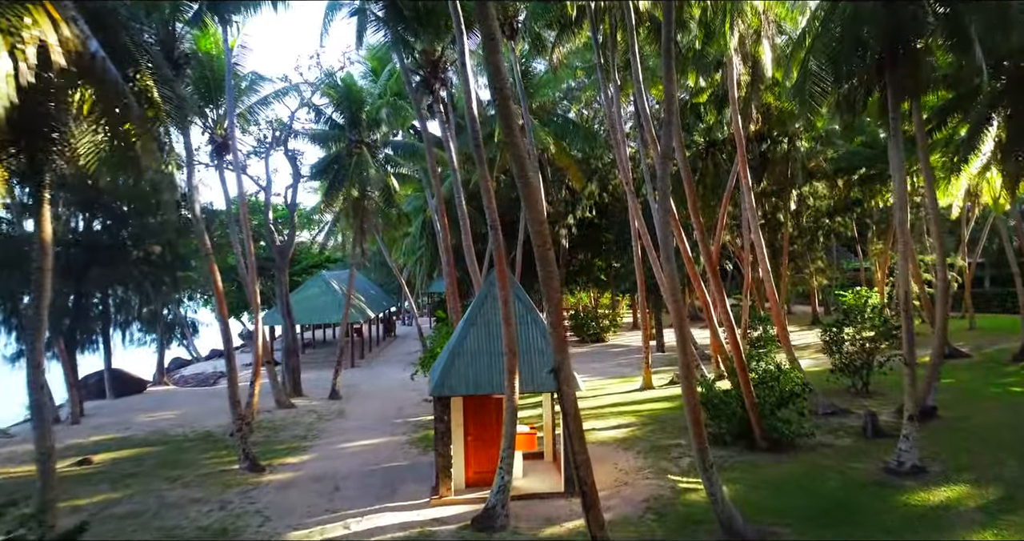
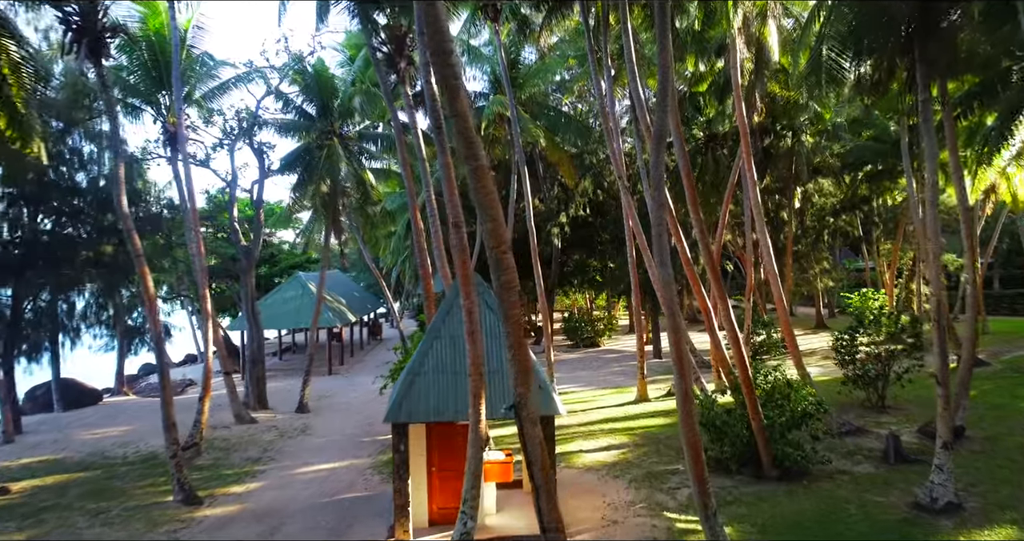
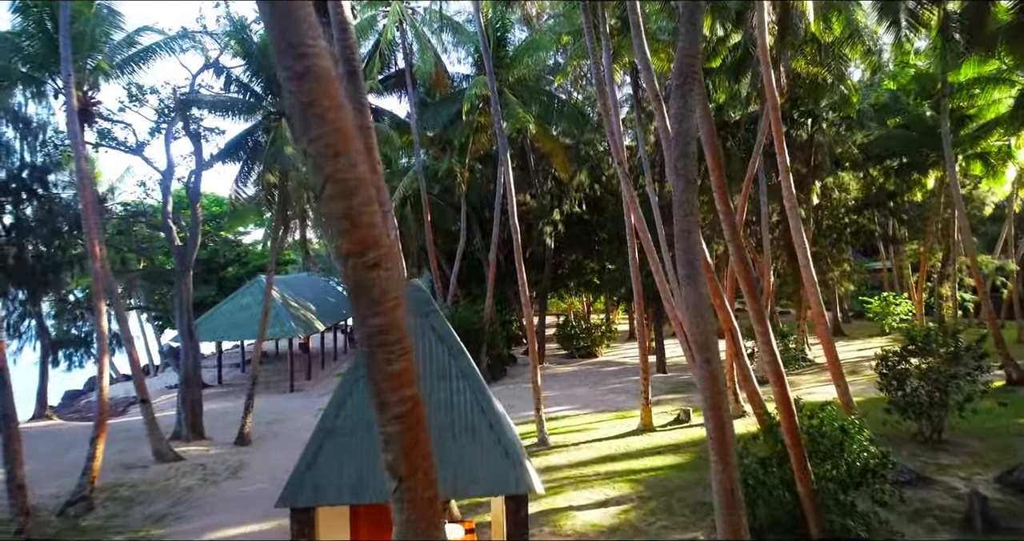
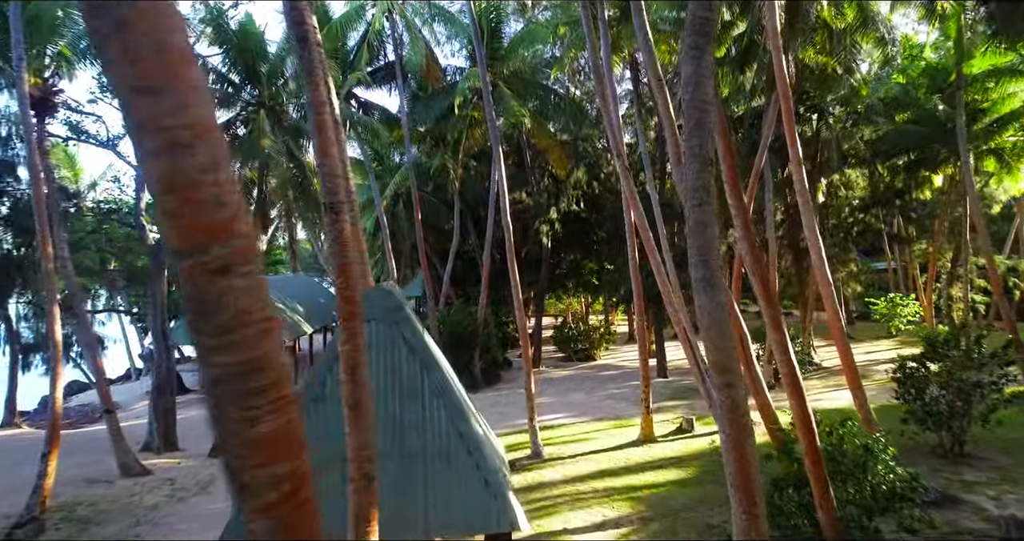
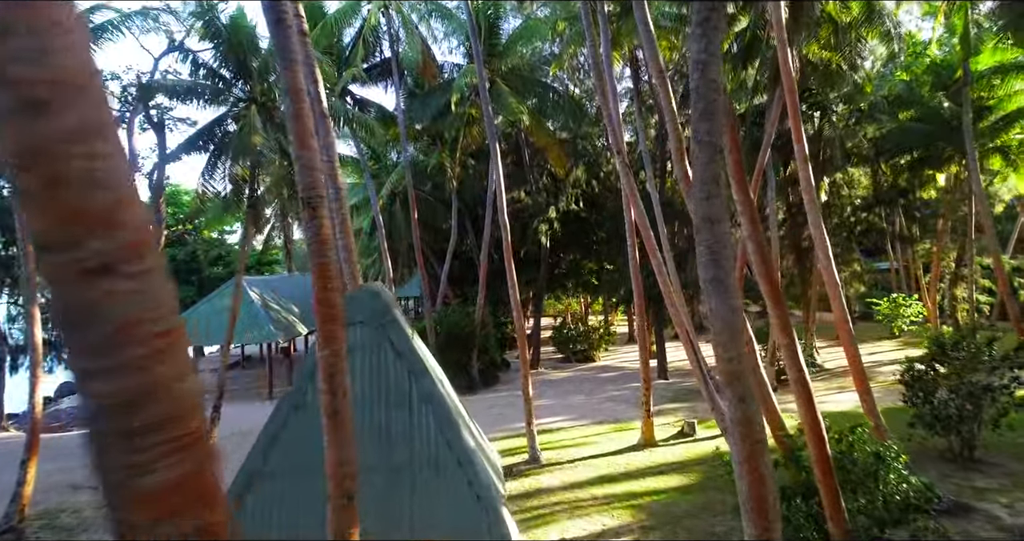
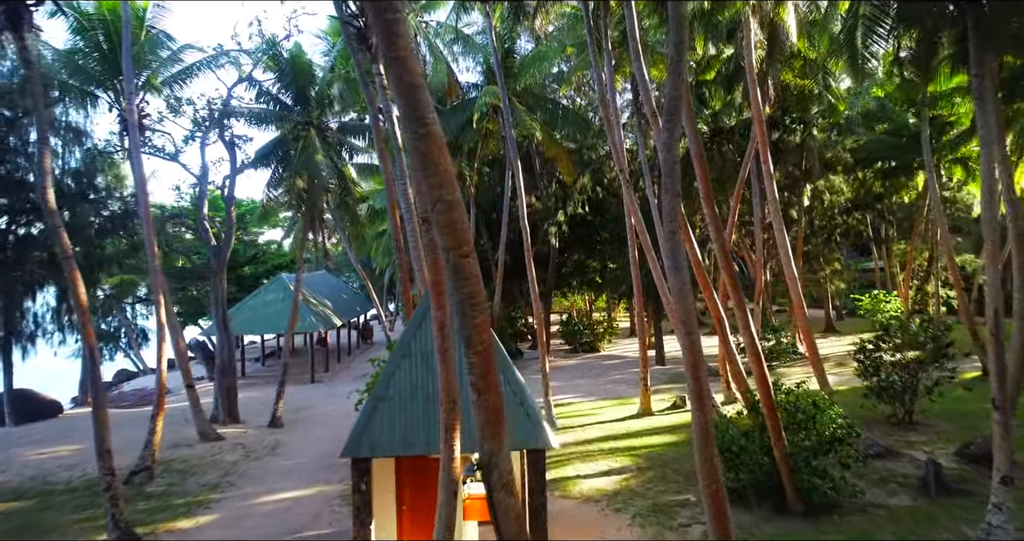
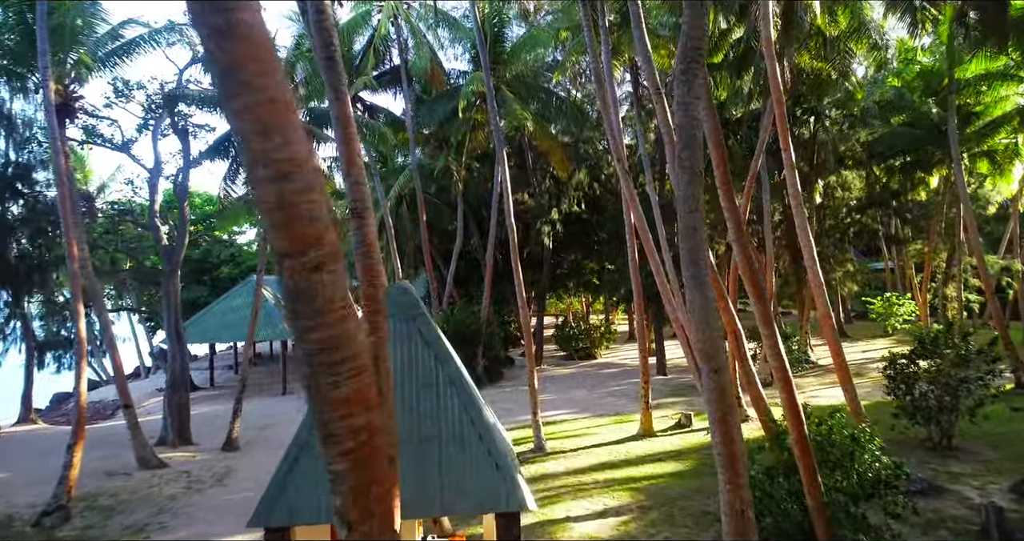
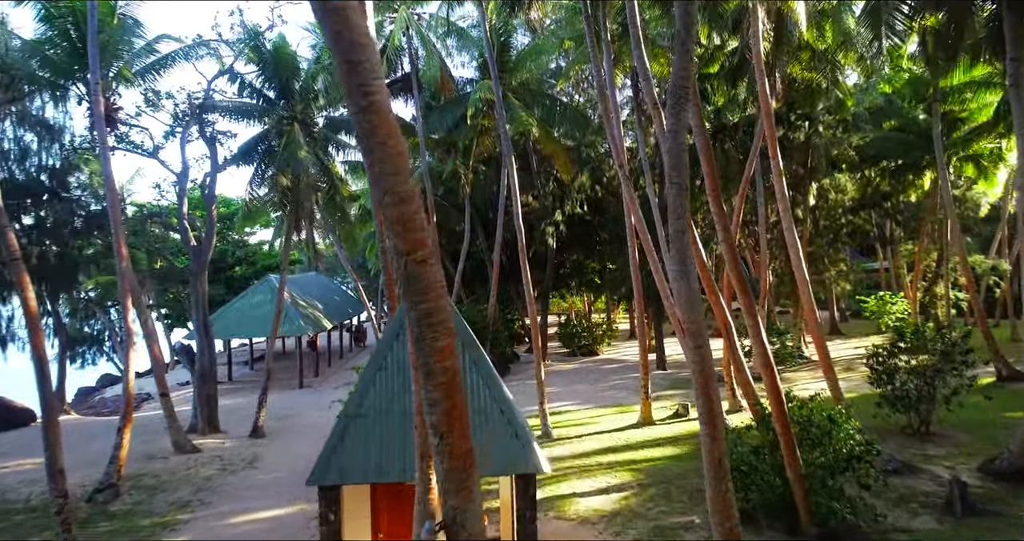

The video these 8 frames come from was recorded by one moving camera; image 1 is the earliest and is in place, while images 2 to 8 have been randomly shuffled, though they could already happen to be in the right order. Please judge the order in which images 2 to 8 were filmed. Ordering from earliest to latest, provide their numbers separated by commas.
2, 6, 8, 3, 7, 4, 5
